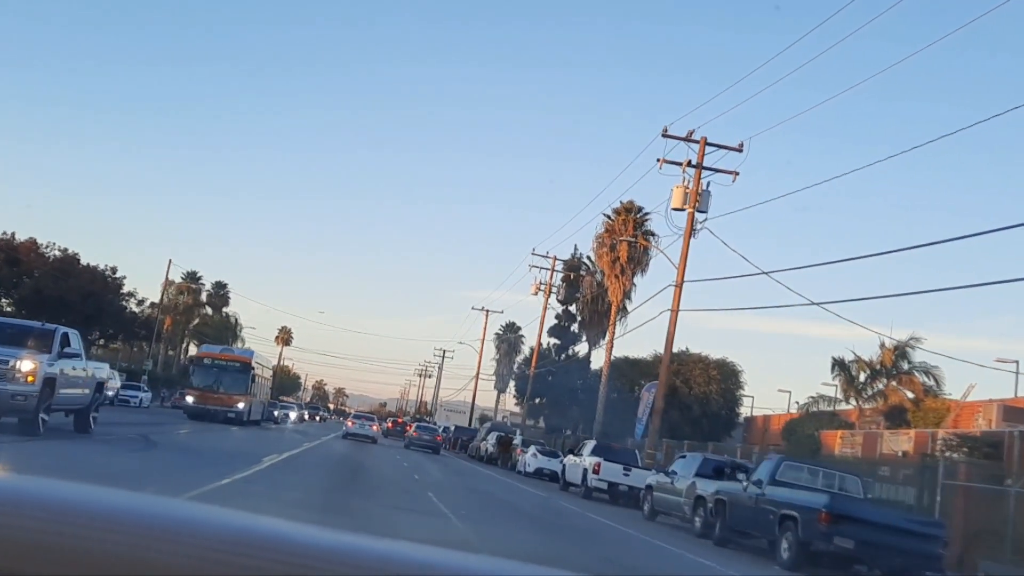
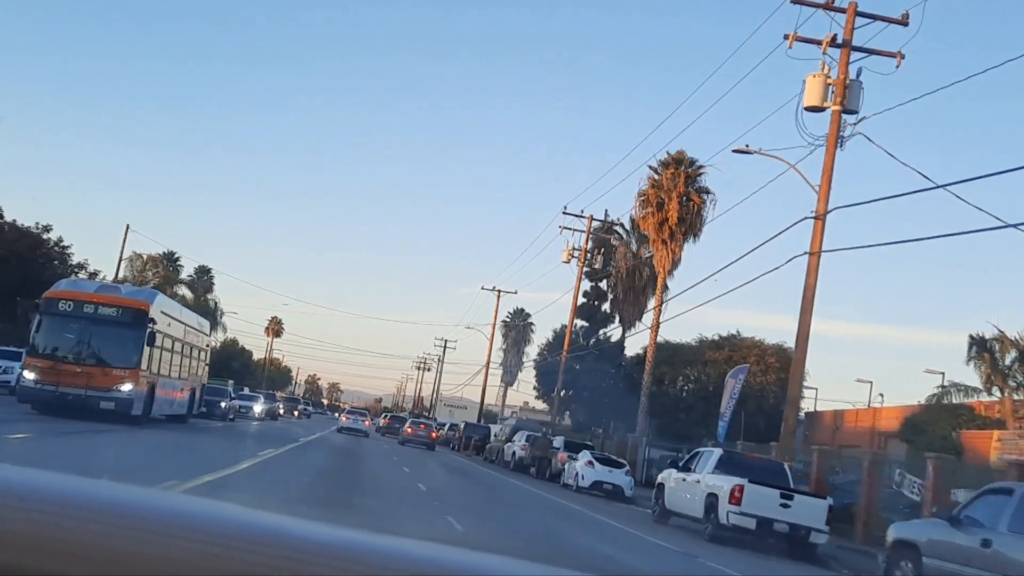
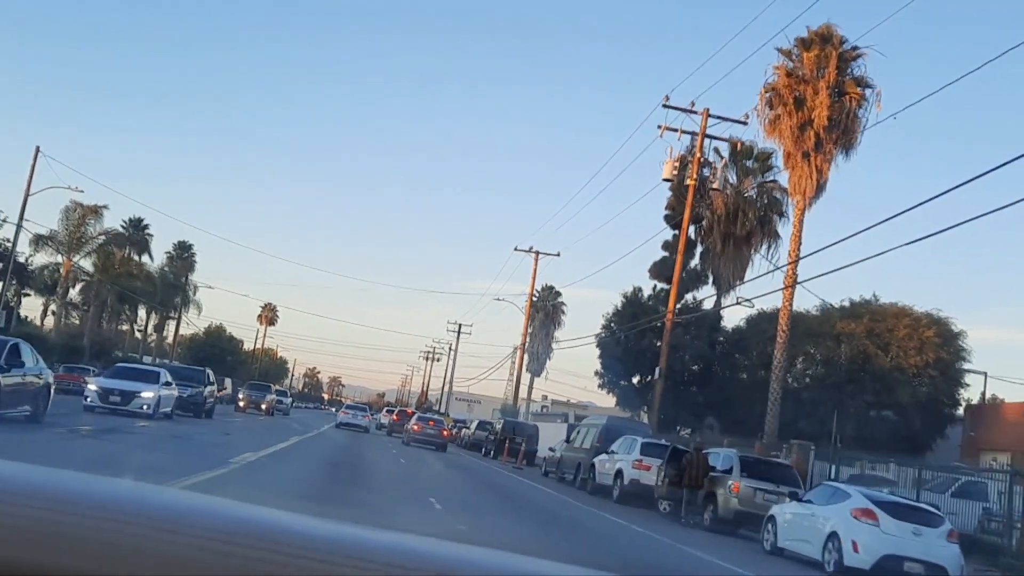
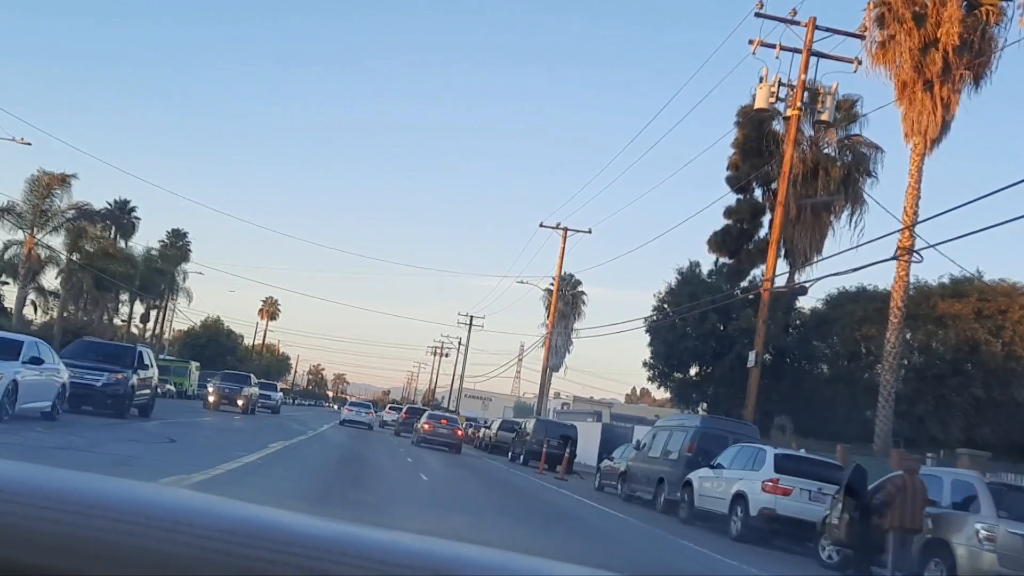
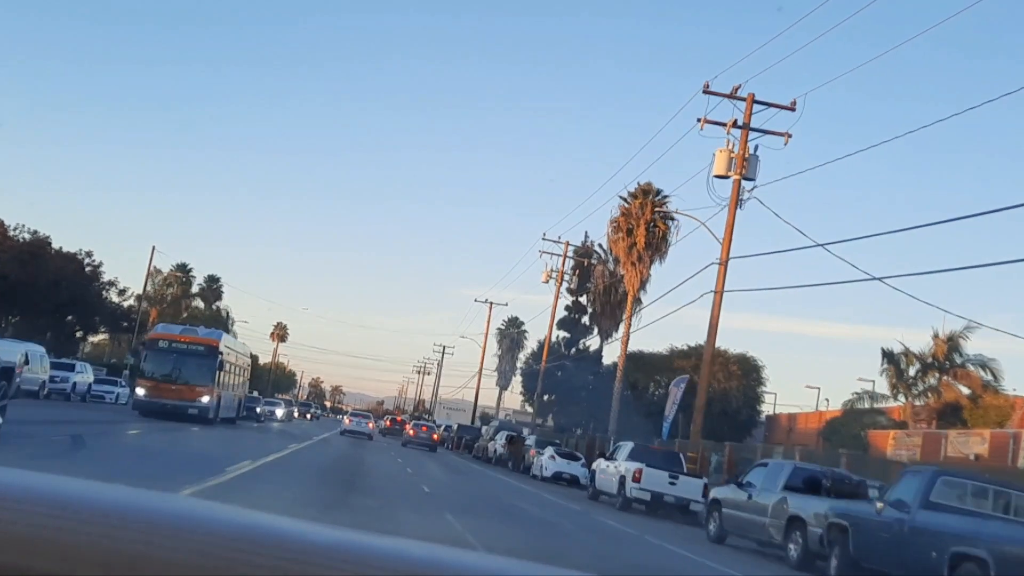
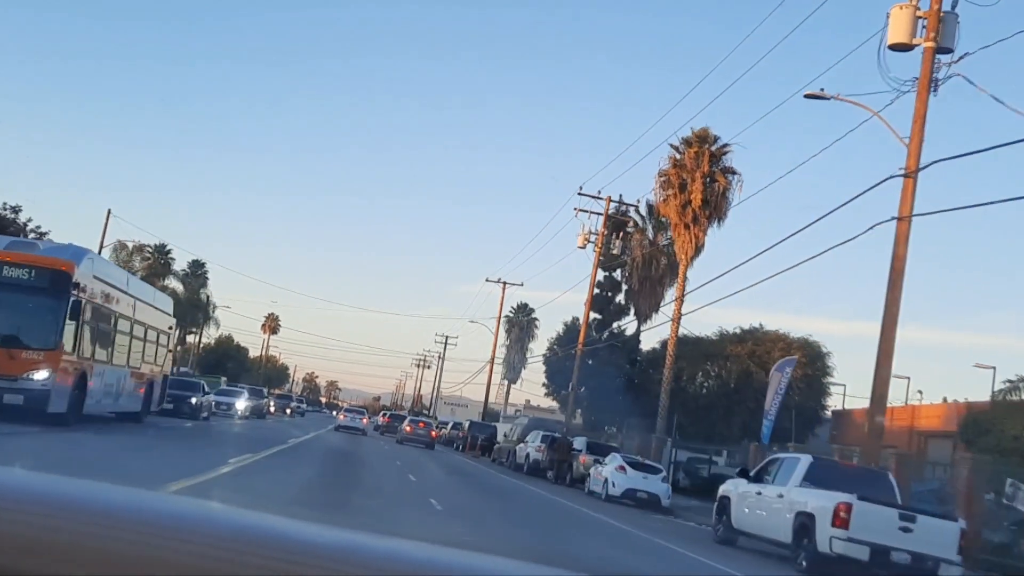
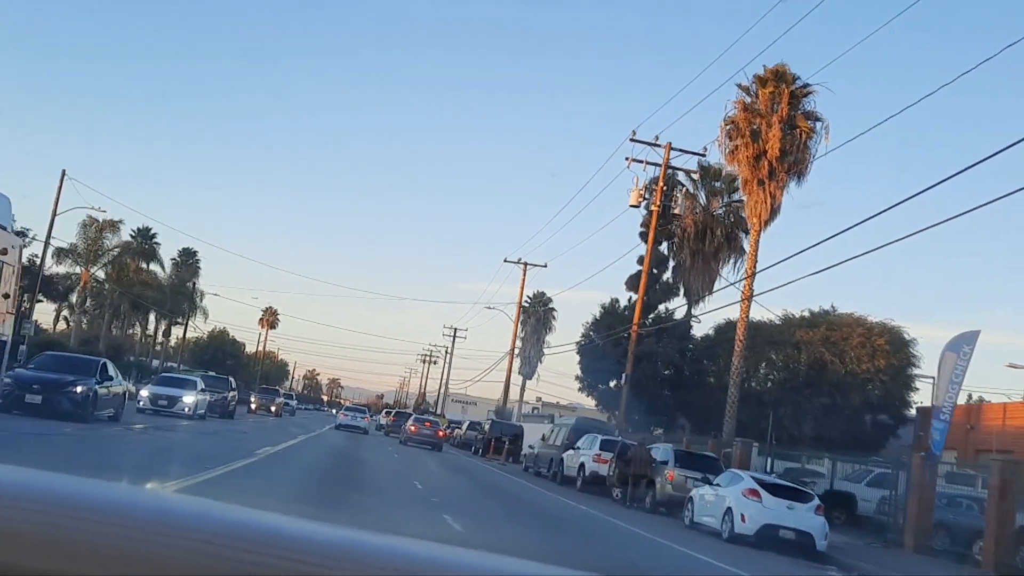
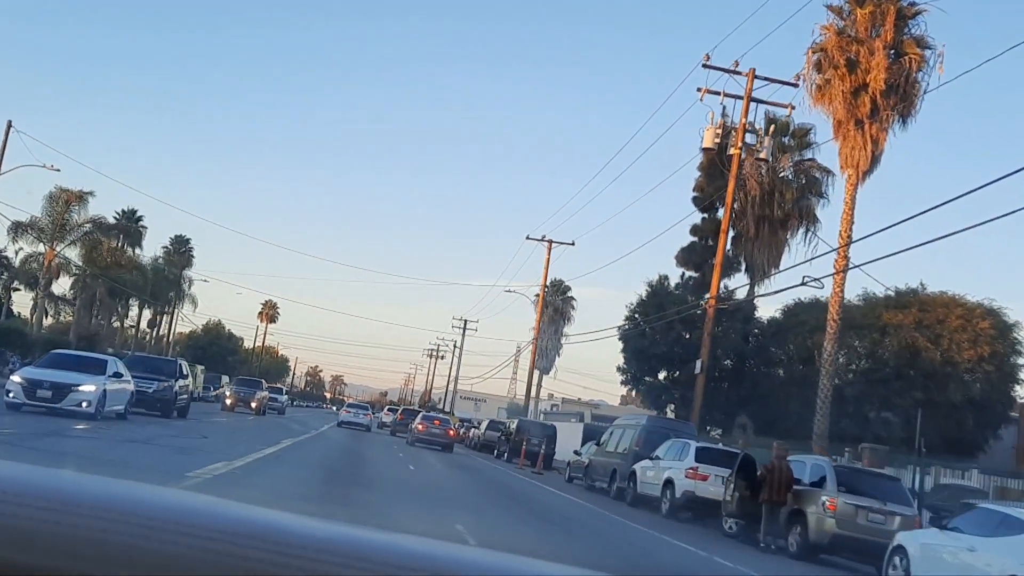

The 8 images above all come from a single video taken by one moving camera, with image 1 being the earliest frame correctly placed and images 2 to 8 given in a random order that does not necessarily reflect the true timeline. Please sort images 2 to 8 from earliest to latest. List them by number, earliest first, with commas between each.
5, 2, 6, 7, 3, 8, 4
